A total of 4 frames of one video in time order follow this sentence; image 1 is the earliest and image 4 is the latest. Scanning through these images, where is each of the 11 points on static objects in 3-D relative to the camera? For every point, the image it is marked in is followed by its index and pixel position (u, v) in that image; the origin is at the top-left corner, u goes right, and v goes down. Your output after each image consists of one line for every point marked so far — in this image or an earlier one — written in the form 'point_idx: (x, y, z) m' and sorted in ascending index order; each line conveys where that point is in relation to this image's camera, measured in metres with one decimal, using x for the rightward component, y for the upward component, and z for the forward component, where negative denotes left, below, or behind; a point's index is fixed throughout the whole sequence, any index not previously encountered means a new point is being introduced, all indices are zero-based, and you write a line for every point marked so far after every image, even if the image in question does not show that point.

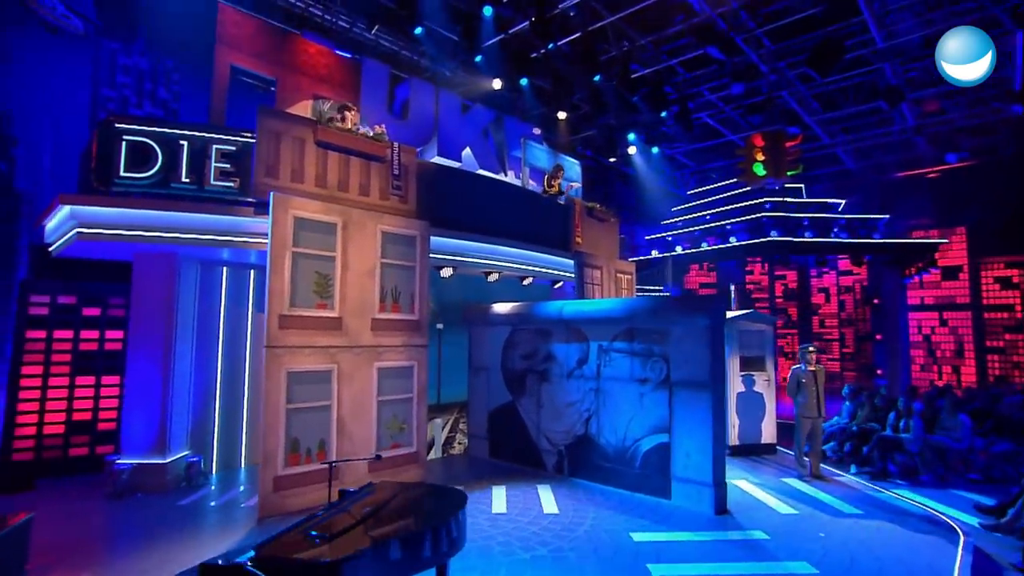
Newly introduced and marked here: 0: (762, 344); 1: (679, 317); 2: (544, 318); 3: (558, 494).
0: (+5.0, -1.1, +11.2) m
1: (+2.4, -0.4, +8.1) m
2: (+0.6, -0.5, +9.8) m
3: (+0.7, -3.2, +8.7) m
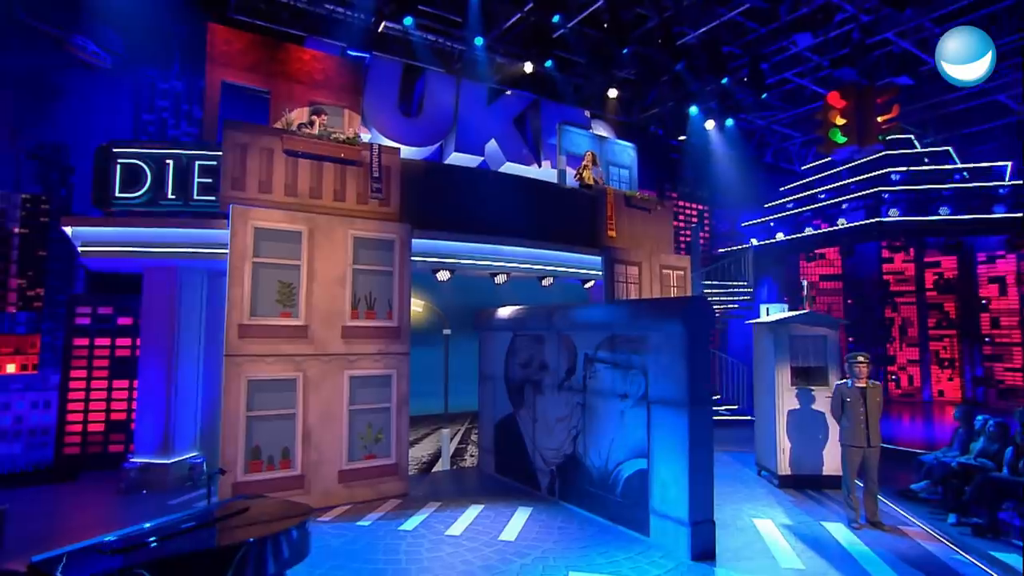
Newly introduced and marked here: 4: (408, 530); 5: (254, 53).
0: (+5.1, -1.0, +9.0) m
1: (+1.8, -0.4, +6.8) m
2: (+0.4, -0.5, +8.9) m
3: (+0.3, -3.2, +7.8) m
4: (-1.4, -3.3, +7.5) m
5: (-4.3, +3.9, +9.2) m
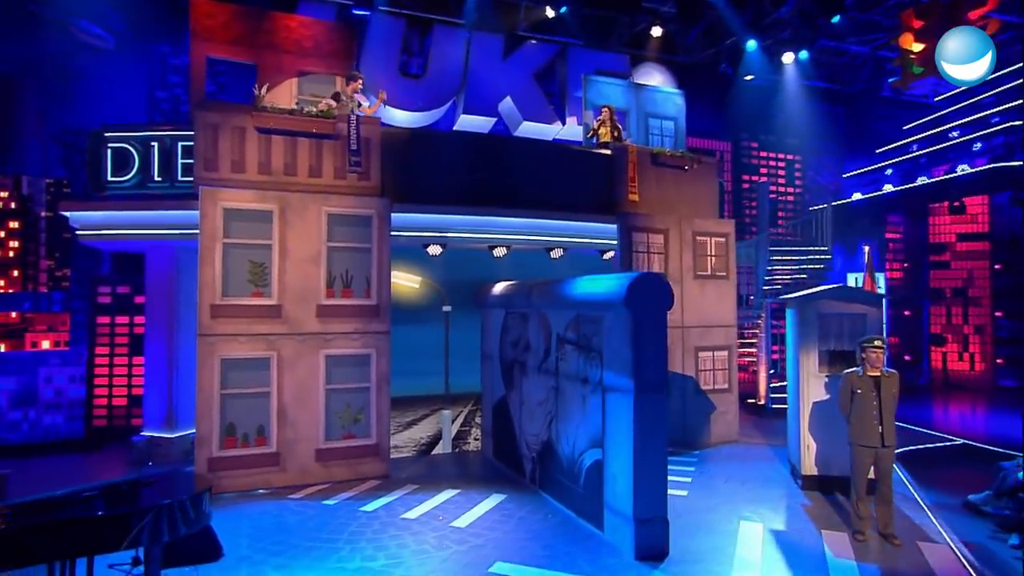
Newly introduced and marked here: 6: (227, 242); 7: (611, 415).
0: (+4.7, -0.6, +7.3) m
1: (+1.0, -0.2, +5.8) m
2: (+0.1, -0.2, +8.2) m
3: (-0.2, -2.9, +7.2) m
4: (-1.9, -3.0, +7.3) m
5: (-4.5, +4.3, +9.1) m
6: (-4.1, +0.7, +7.9) m
7: (+1.1, -1.4, +5.8) m
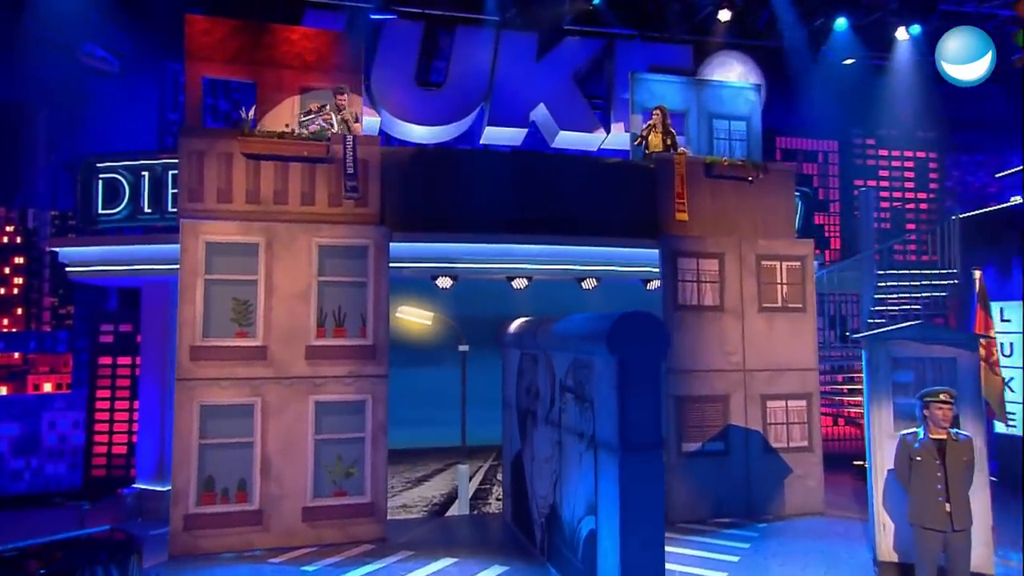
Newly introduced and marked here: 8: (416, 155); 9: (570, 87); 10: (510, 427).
0: (+4.6, -1.2, +5.3) m
1: (+0.7, -0.7, +4.4) m
2: (+0.2, -0.7, +6.9) m
3: (-0.2, -3.5, +6.0) m
4: (-1.9, -3.5, +6.3) m
5: (-4.2, +3.7, +8.5) m
6: (-4.0, +0.1, +7.2) m
7: (+0.7, -2.0, +4.3) m
8: (-1.4, +1.9, +7.8) m
9: (+1.0, +3.5, +10.2) m
10: (0.0, -2.0, +8.2) m
